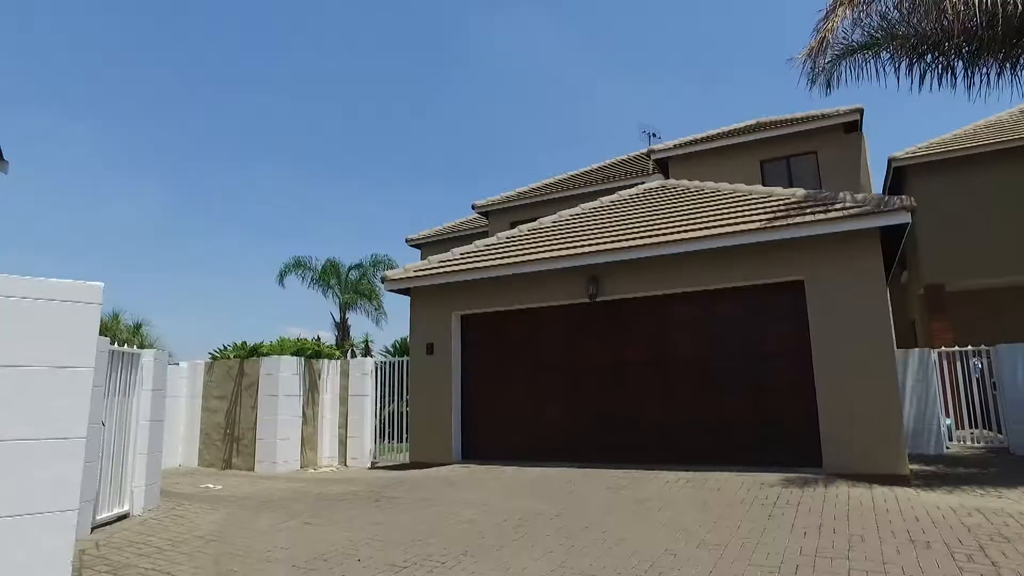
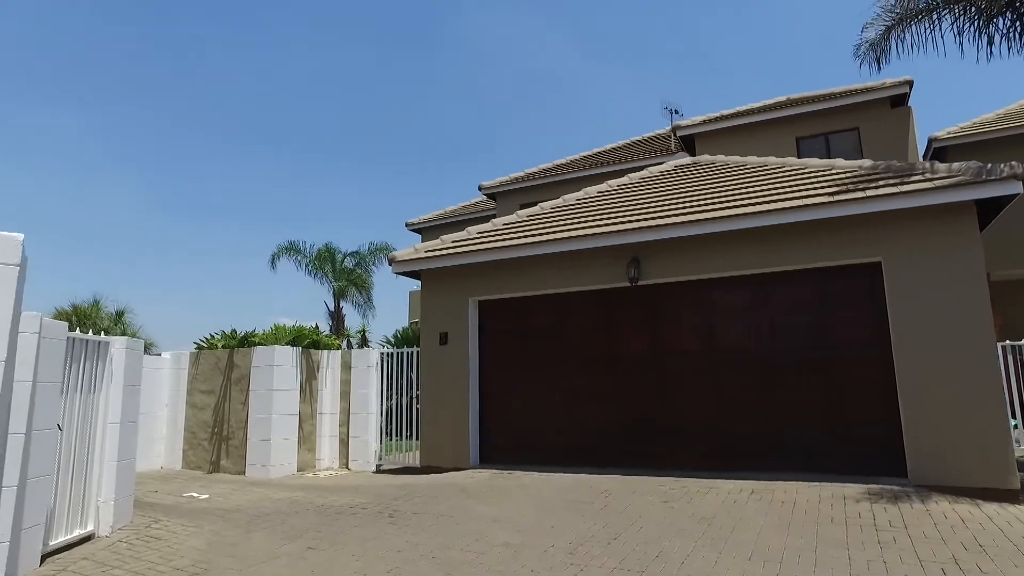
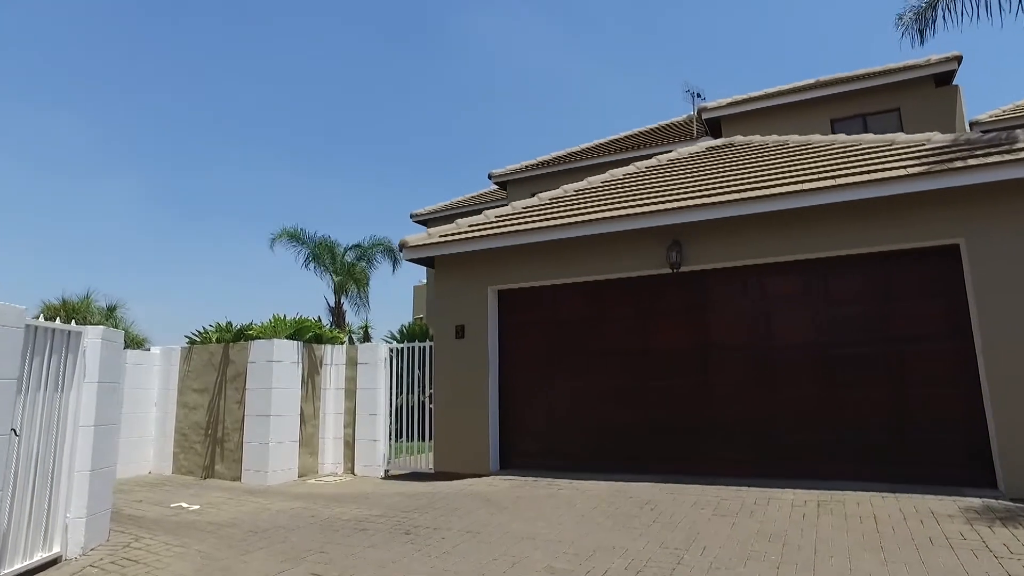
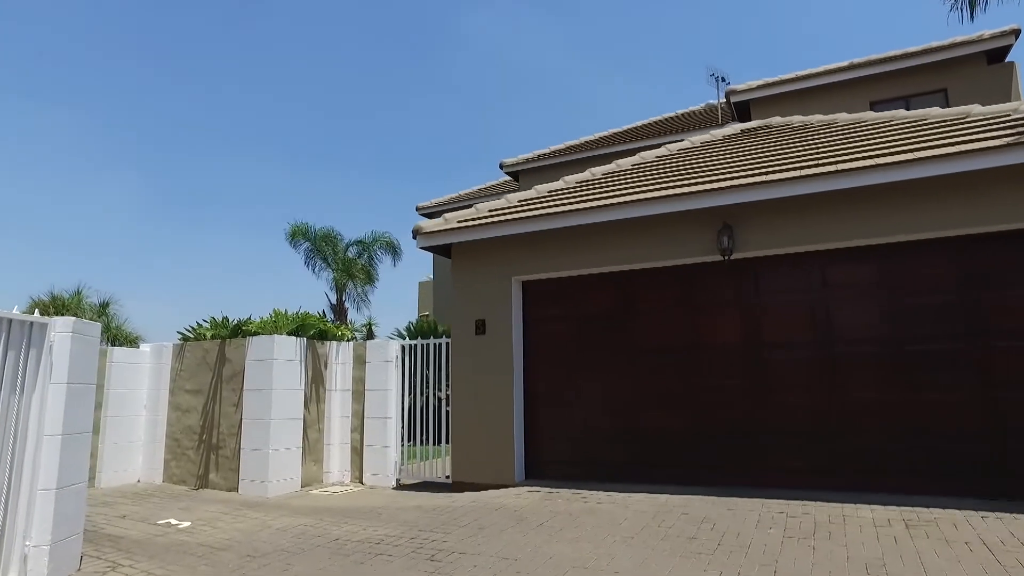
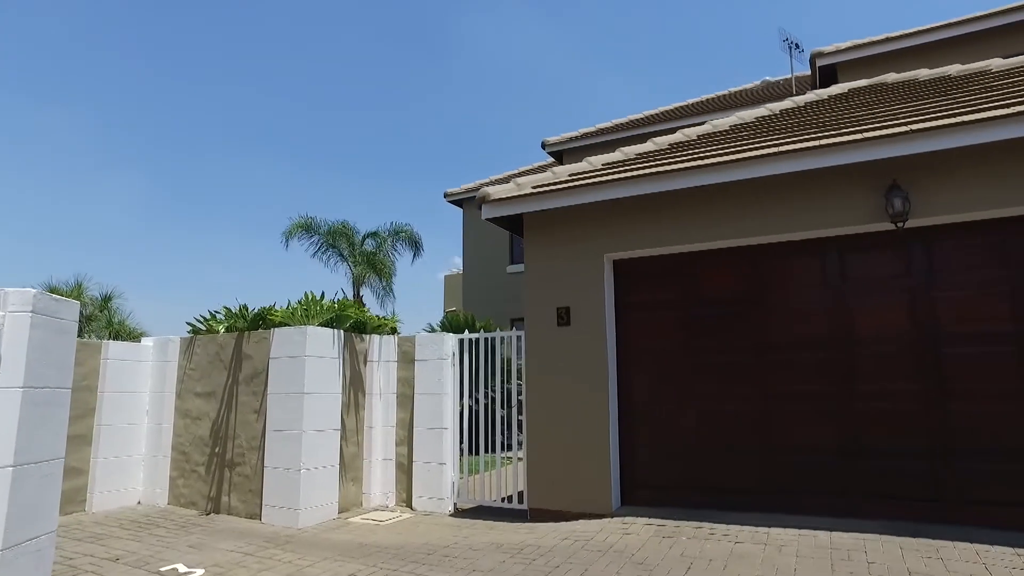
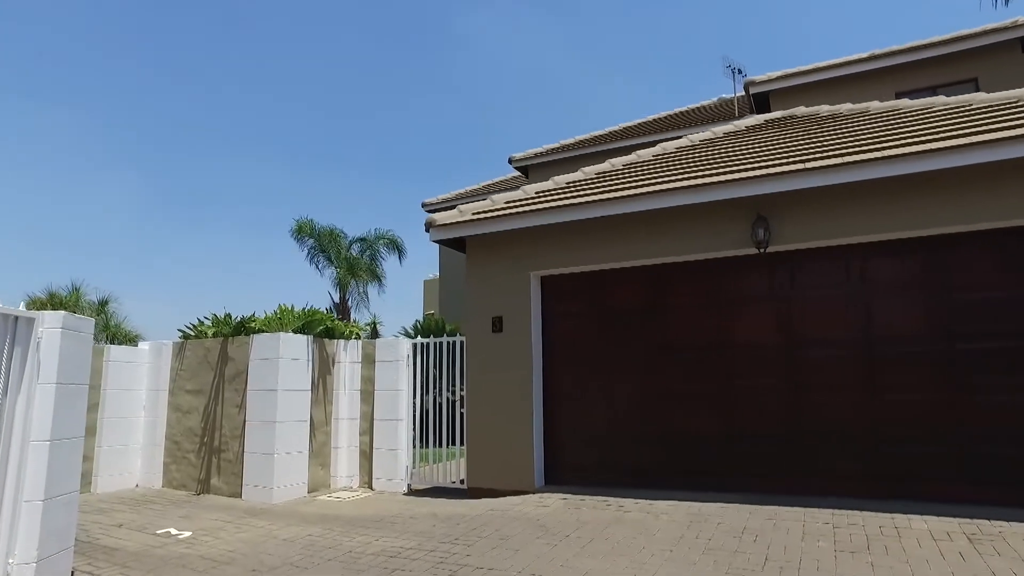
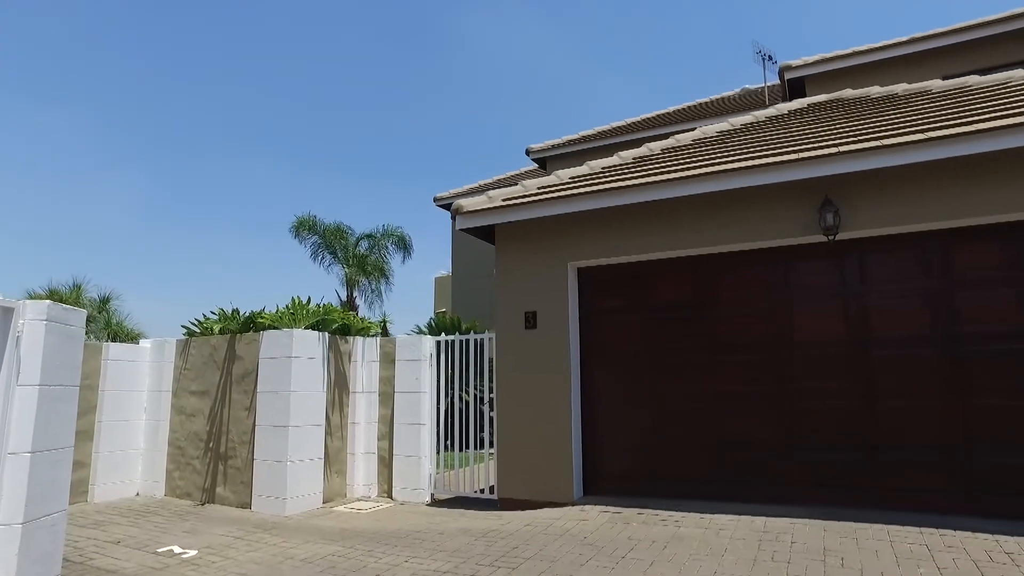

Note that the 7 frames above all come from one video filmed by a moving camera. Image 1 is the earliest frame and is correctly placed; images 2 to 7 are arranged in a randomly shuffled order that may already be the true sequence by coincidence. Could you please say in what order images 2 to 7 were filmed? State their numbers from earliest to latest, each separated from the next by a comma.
2, 3, 4, 6, 7, 5
